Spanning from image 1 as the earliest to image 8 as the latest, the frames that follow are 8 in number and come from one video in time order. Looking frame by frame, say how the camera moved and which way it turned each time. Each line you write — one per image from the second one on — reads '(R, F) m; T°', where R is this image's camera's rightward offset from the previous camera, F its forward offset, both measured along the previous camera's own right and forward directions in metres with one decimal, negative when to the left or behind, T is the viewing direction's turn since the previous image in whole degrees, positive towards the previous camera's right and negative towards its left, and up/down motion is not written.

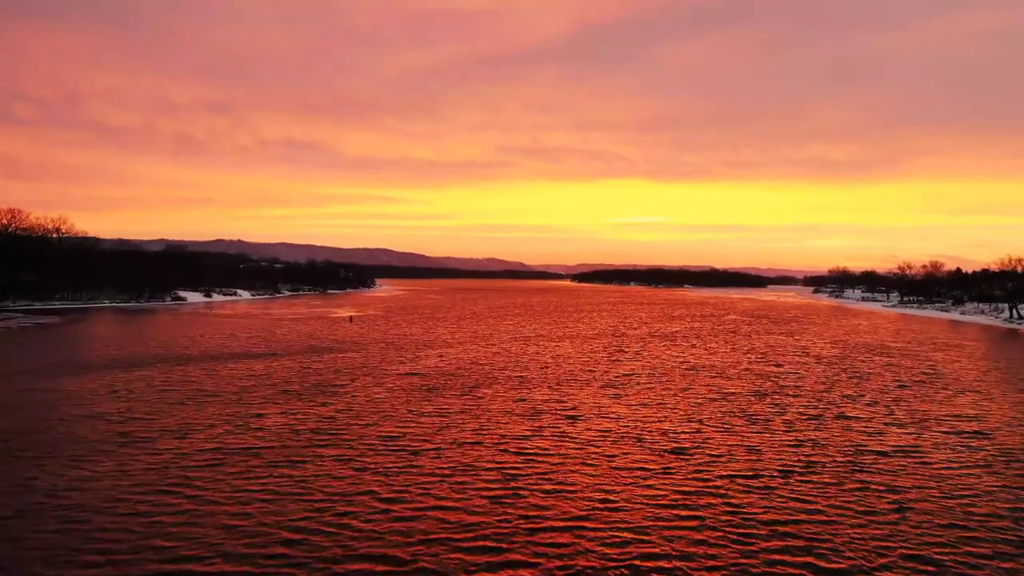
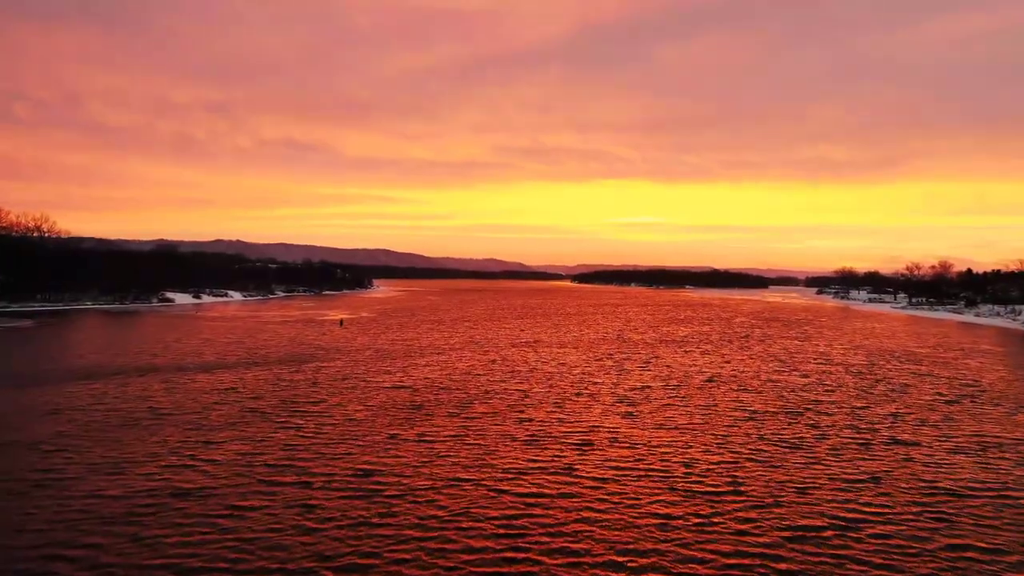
(+0.1, +4.2) m; 0°
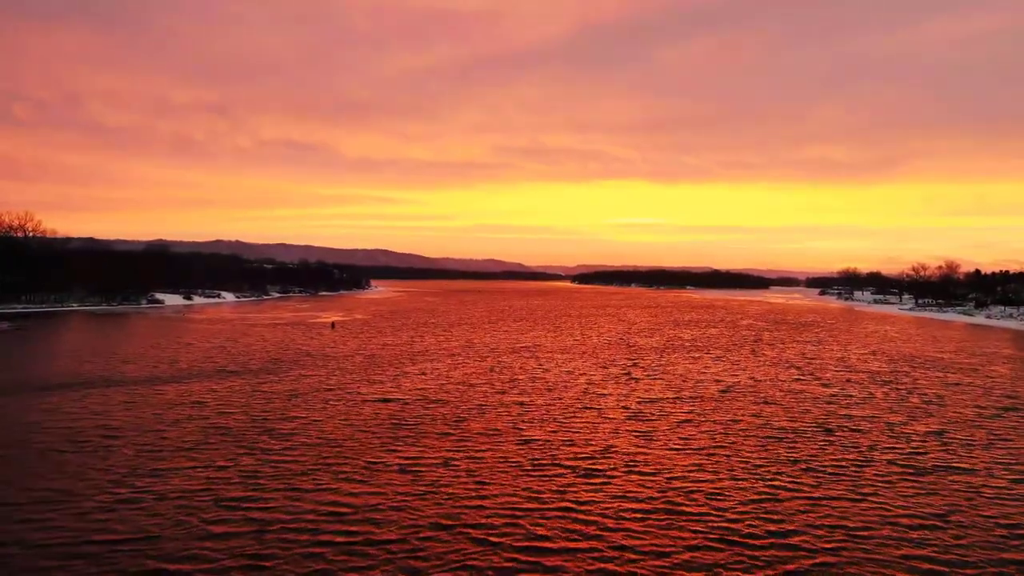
(+0.1, +3.3) m; 0°
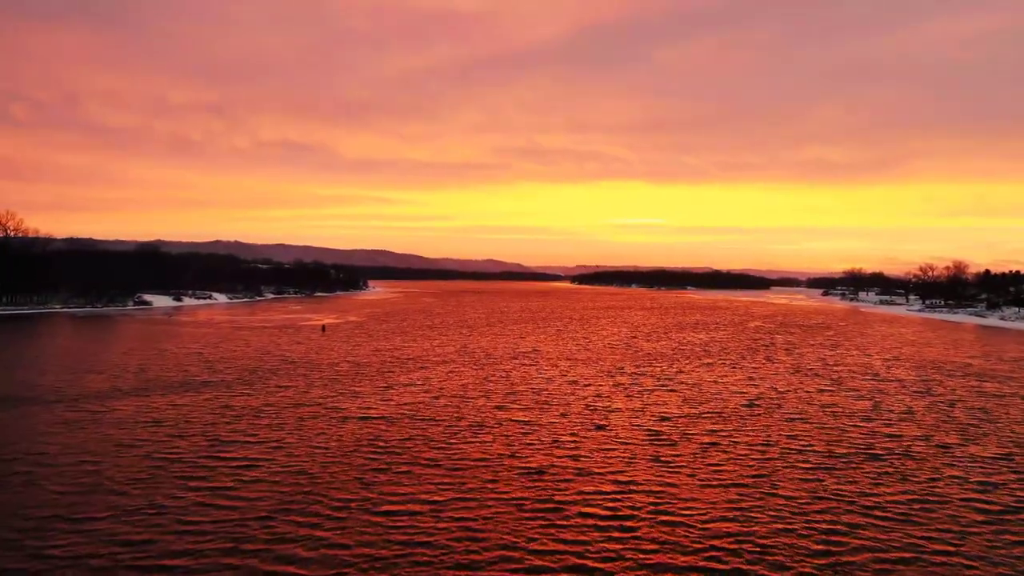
(0.0, +3.8) m; 0°
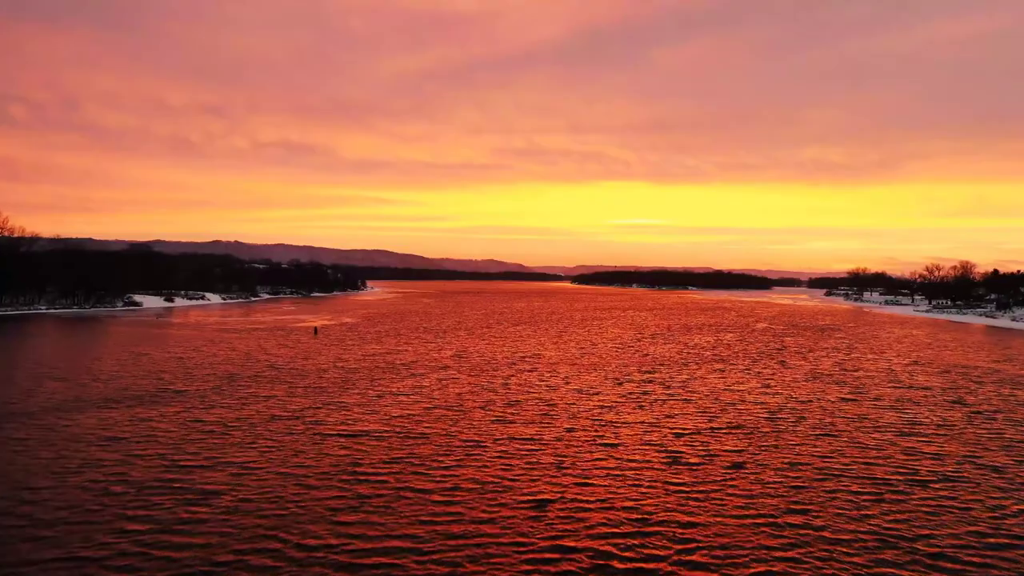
(0.0, +3.0) m; 0°
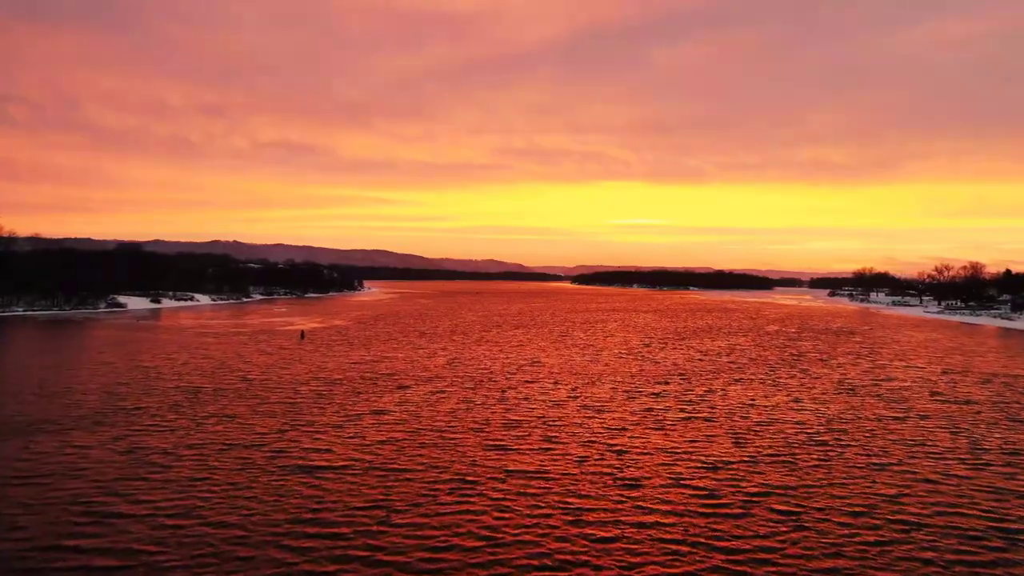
(0.0, +4.4) m; 0°
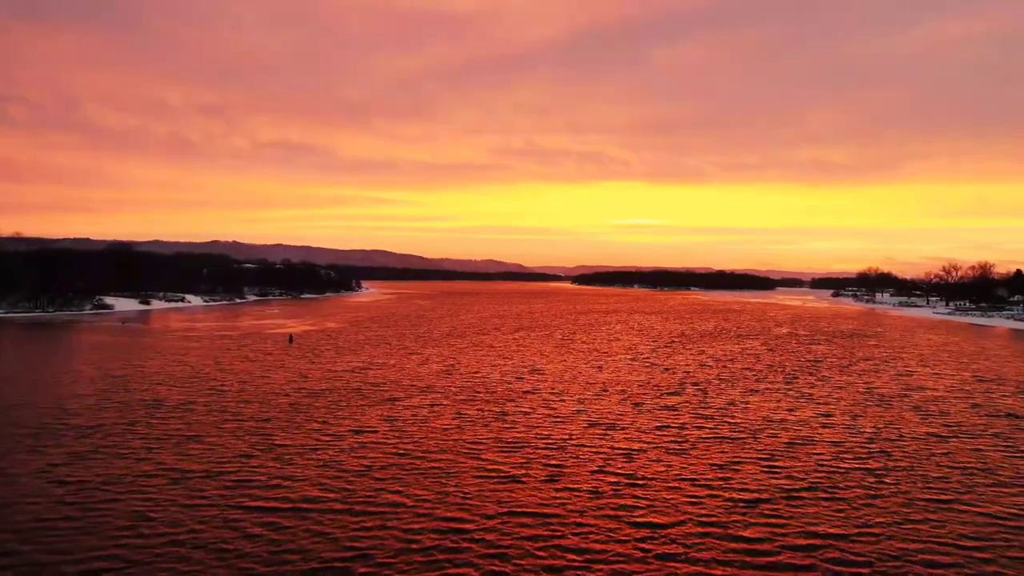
(0.0, +3.5) m; 0°
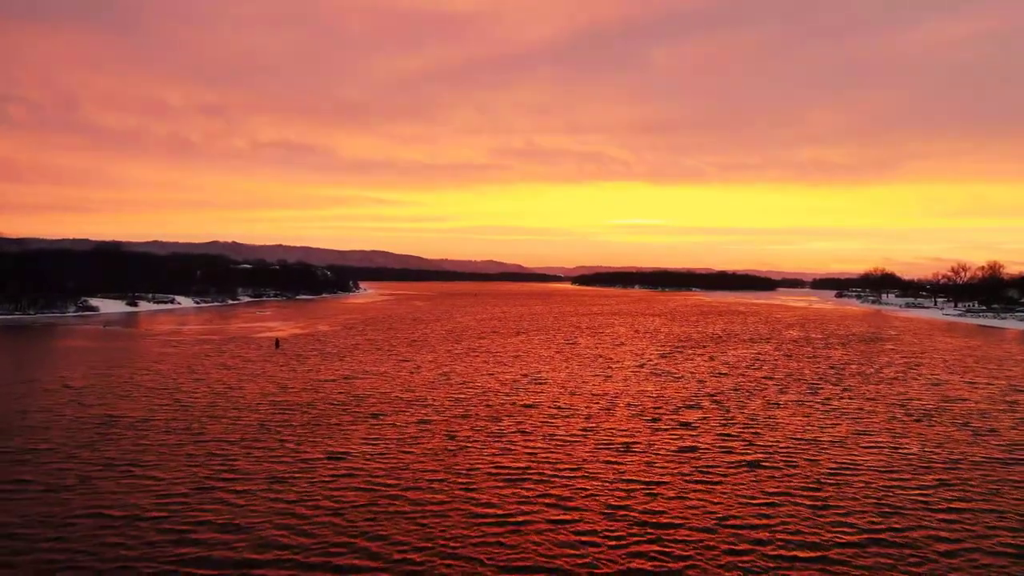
(0.0, +3.6) m; 0°
